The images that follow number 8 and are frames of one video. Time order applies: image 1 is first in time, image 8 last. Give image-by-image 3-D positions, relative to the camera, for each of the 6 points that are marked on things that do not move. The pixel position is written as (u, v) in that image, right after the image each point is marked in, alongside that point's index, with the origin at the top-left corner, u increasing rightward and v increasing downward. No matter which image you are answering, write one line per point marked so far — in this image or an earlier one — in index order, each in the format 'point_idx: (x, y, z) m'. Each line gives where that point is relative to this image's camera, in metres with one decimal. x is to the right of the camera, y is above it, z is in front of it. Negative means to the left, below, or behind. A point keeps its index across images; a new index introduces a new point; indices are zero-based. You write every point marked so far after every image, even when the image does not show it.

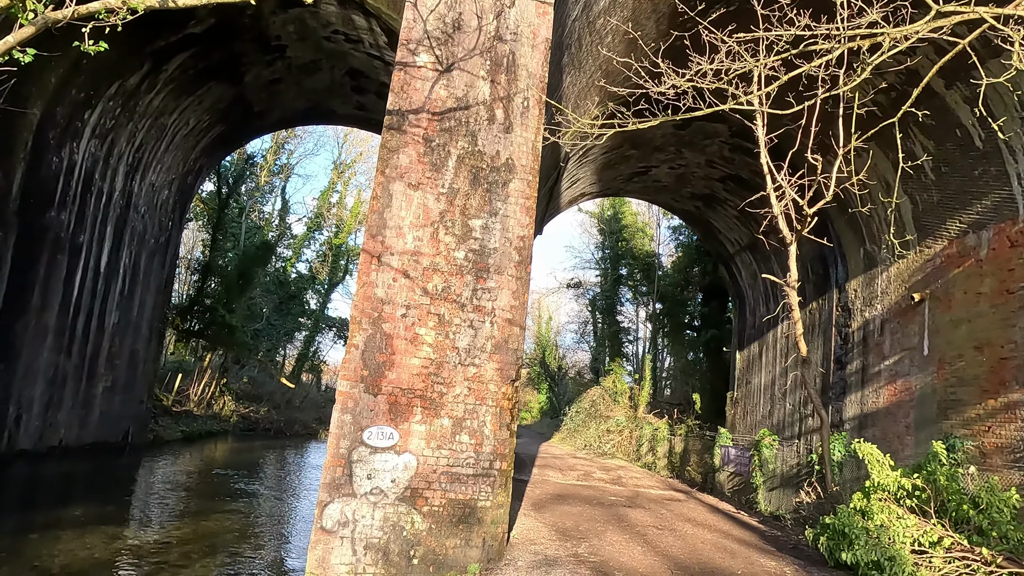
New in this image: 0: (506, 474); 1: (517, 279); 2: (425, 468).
0: (-0.1, -1.5, +5.4) m
1: (0.0, +0.1, +5.6) m
2: (-0.7, -1.4, +5.1) m
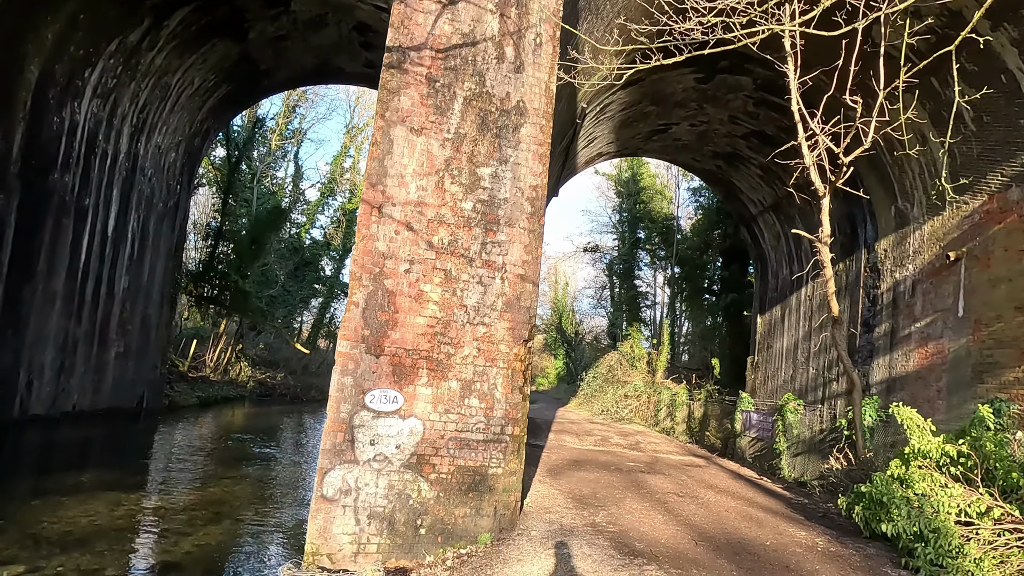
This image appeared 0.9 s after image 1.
0: (0.0, -1.2, +5.0) m
1: (+0.1, +0.4, +5.2) m
2: (-0.6, -1.1, +4.8) m
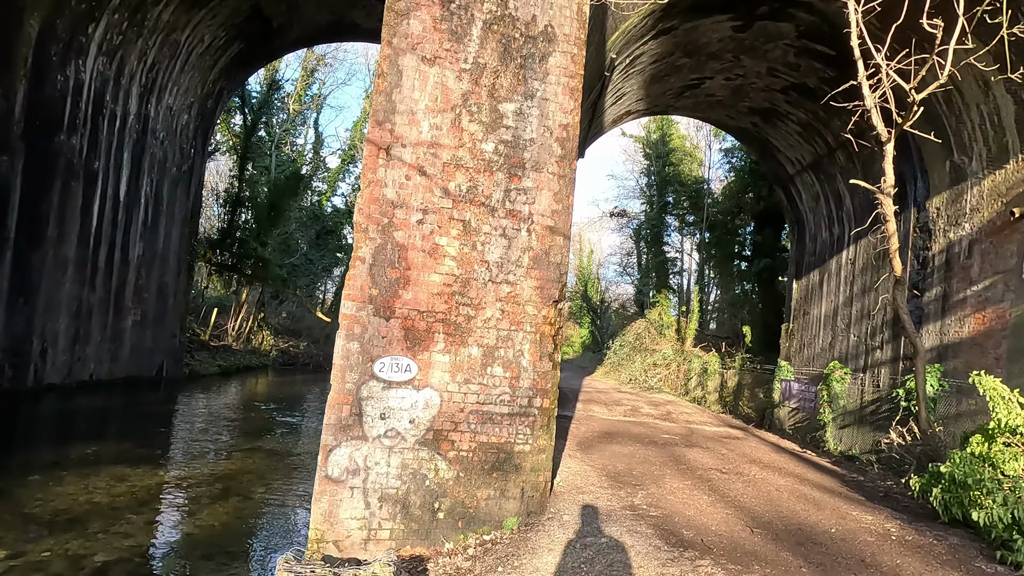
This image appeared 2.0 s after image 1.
0: (+0.2, -0.8, +4.4) m
1: (+0.3, +0.8, +4.5) m
2: (-0.4, -0.8, +4.2) m
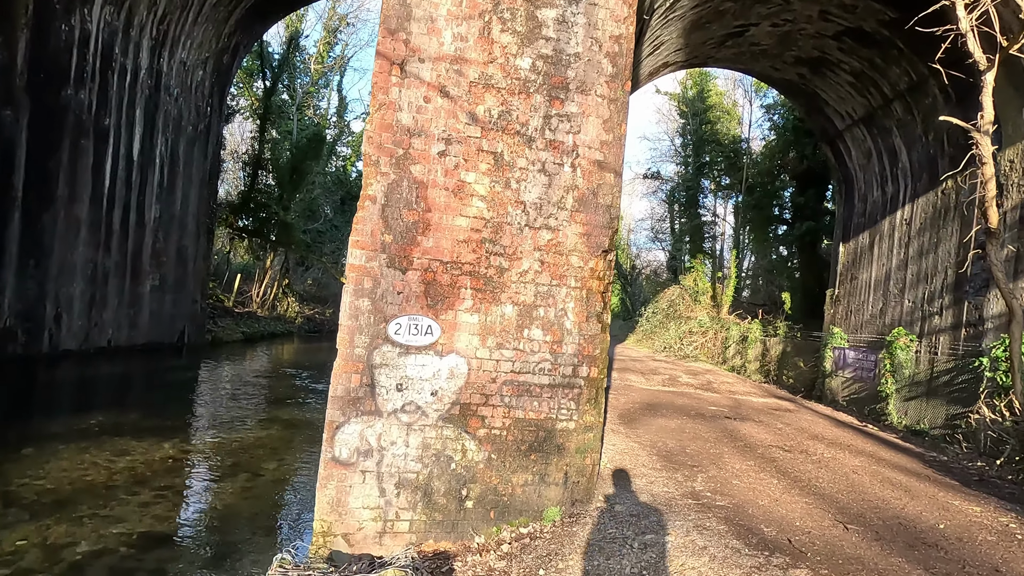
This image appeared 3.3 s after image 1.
0: (+0.5, -0.5, +3.7) m
1: (+0.6, +1.1, +3.7) m
2: (-0.2, -0.5, +3.5) m
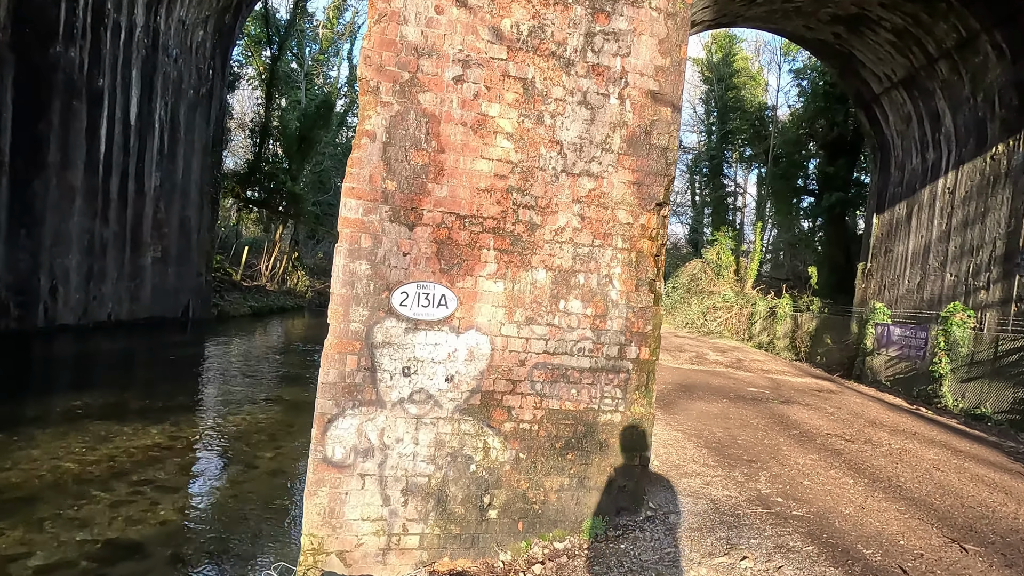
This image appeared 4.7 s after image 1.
0: (+0.6, -0.4, +3.0) m
1: (+0.7, +1.2, +3.0) m
2: (0.0, -0.3, +2.9) m
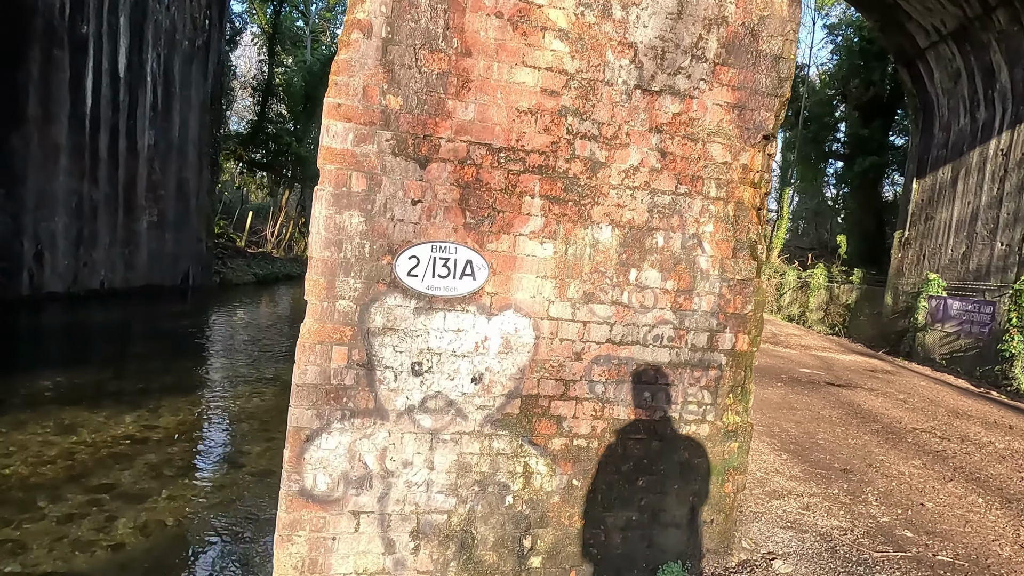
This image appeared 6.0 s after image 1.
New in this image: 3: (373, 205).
0: (+0.8, -0.3, +2.2) m
1: (+0.9, +1.4, +2.1) m
2: (+0.1, -0.2, +2.1) m
3: (-0.4, +0.2, +1.9) m
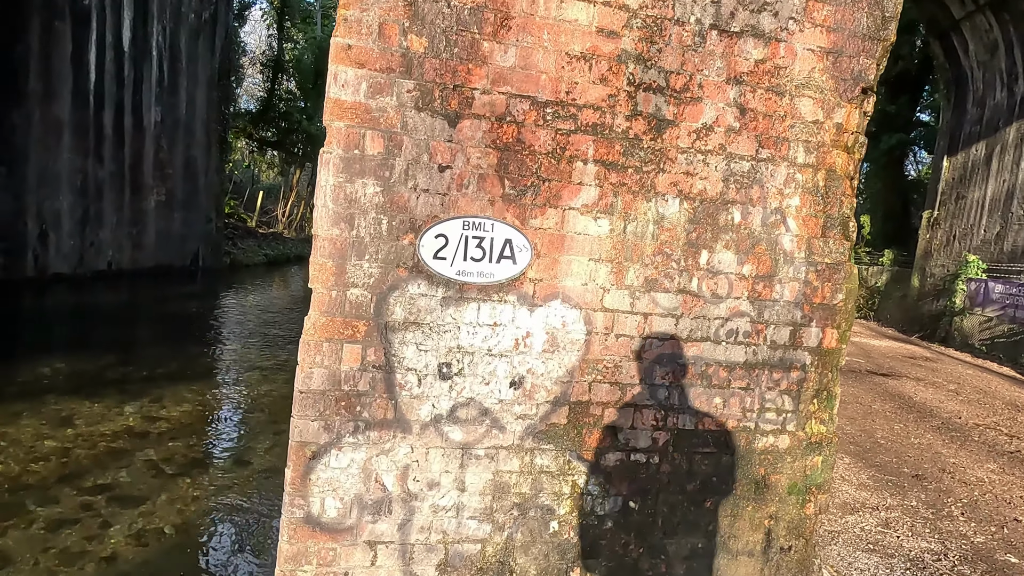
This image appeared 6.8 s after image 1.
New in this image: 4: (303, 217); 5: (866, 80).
0: (+0.9, -0.2, +1.9) m
1: (+1.0, +1.4, +1.7) m
2: (+0.3, -0.1, +1.7) m
3: (-0.3, +0.3, +1.6) m
4: (-6.3, +2.1, +19.9) m
5: (+1.0, +0.6, +1.8) m
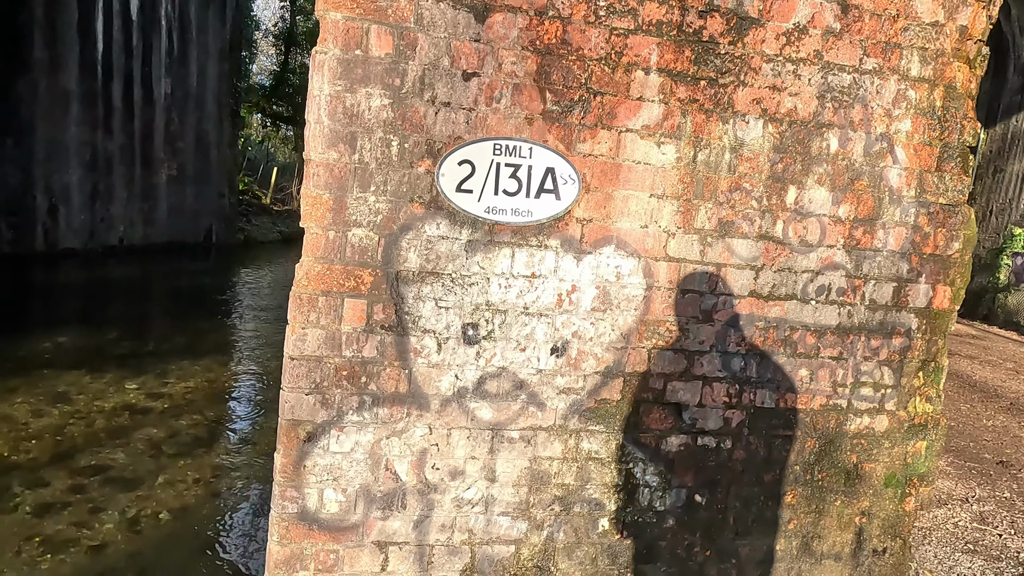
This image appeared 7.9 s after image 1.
0: (+1.0, -0.1, +1.5) m
1: (+1.1, +1.5, +1.3) m
2: (+0.3, 0.0, +1.4) m
3: (-0.2, +0.4, +1.2) m
4: (-5.8, +2.8, +19.6) m
5: (+1.1, +0.7, +1.4) m
